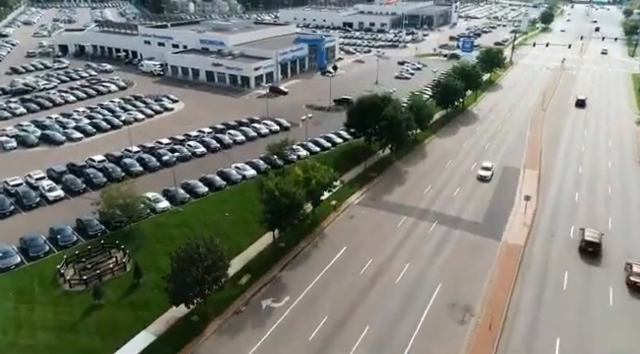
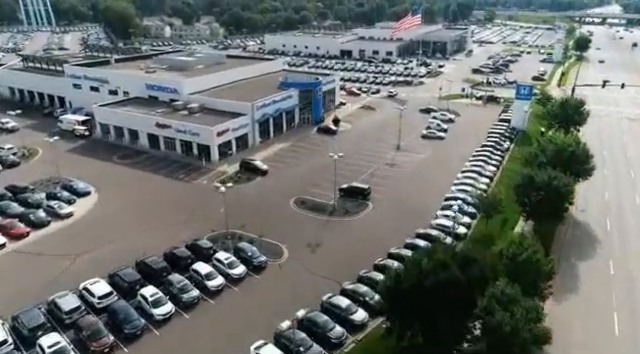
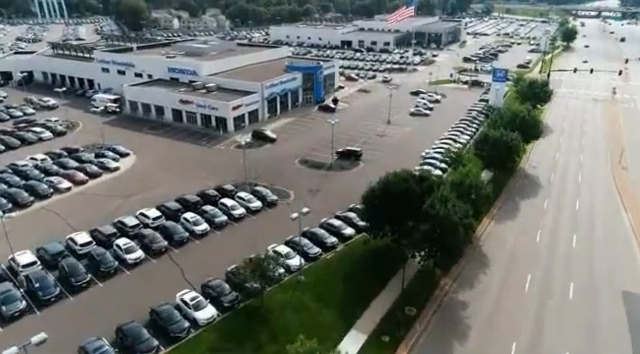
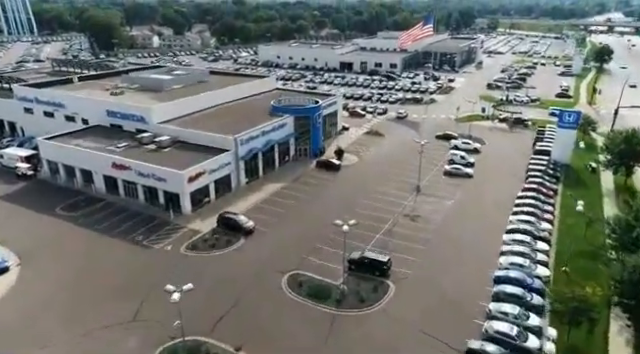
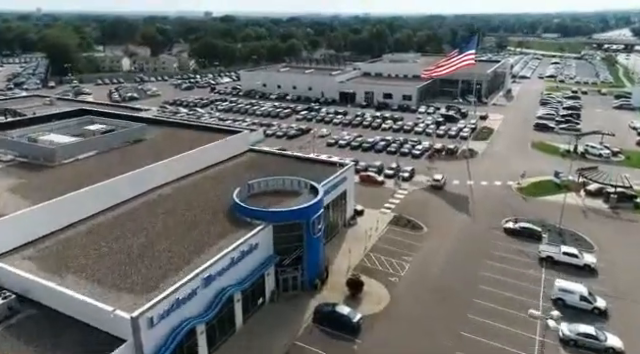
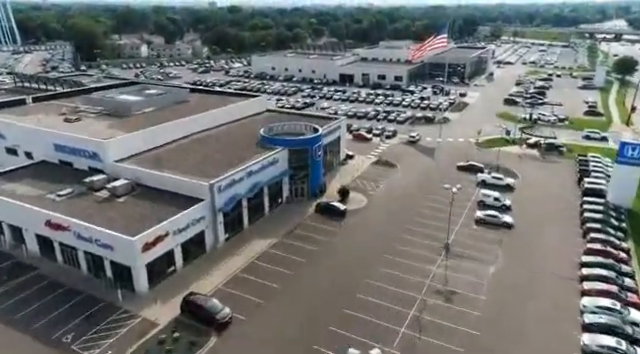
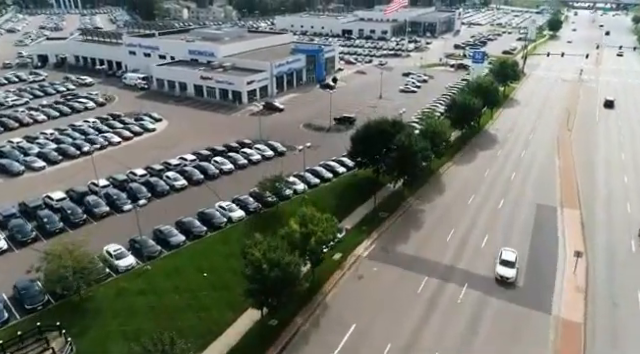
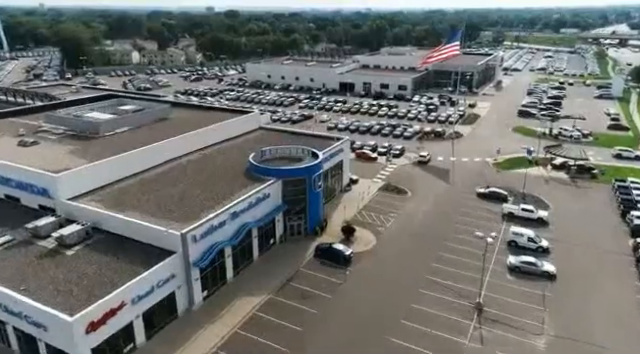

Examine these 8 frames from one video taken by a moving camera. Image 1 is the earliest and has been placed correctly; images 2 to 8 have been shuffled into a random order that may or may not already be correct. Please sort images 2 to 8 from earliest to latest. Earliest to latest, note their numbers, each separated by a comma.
7, 3, 2, 4, 6, 8, 5
